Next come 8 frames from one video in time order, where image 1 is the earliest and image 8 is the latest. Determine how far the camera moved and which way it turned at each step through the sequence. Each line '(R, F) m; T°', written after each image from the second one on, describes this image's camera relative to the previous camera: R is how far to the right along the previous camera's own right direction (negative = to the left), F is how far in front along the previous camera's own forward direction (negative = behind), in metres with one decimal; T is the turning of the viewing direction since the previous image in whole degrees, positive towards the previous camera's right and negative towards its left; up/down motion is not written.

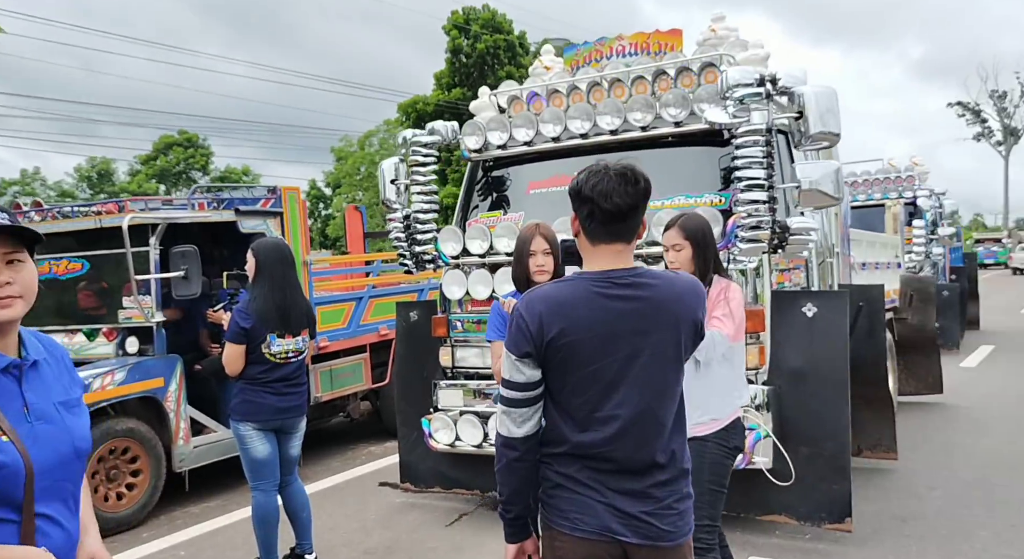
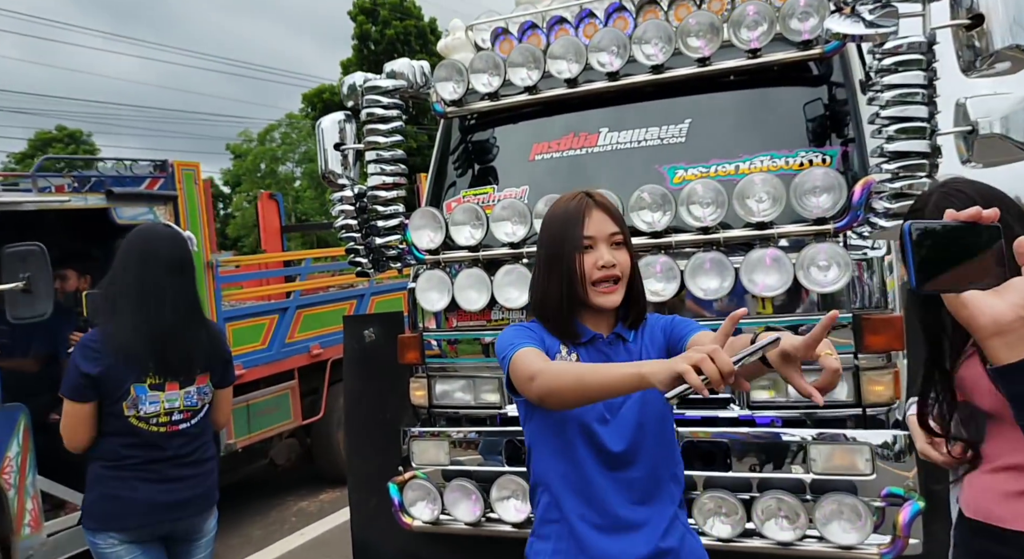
(-0.4, +1.3) m; +7°
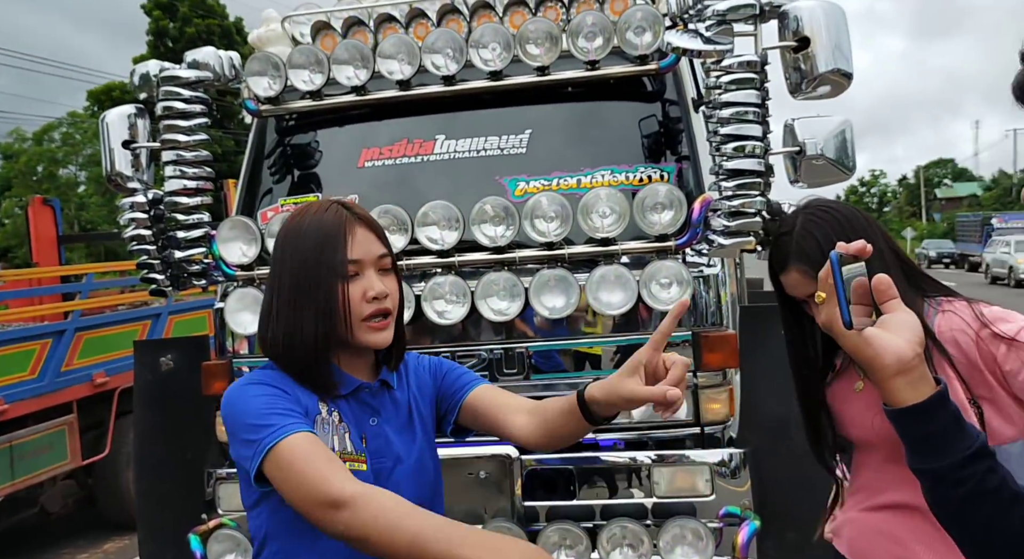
(0.0, +0.2) m; +15°
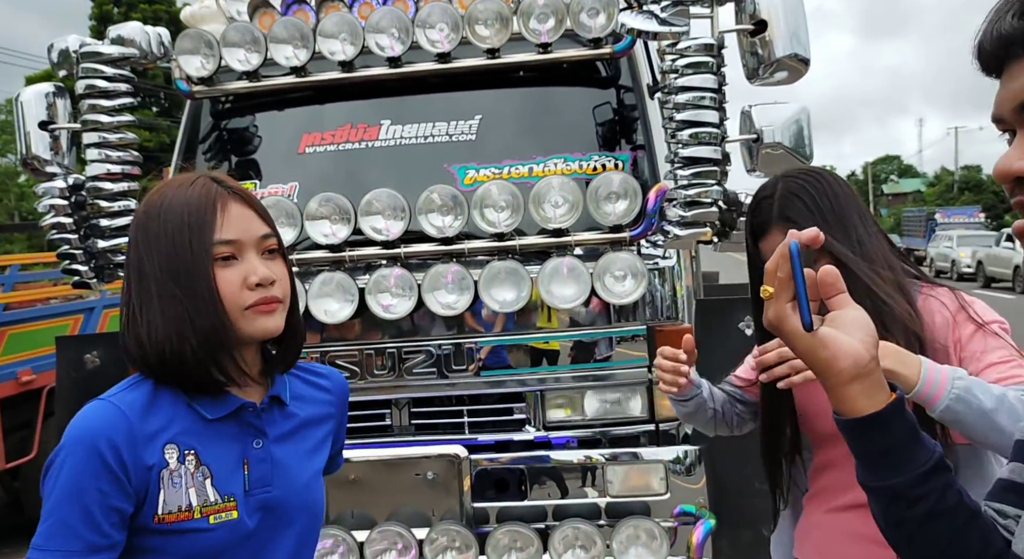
(0.0, +0.1) m; +3°
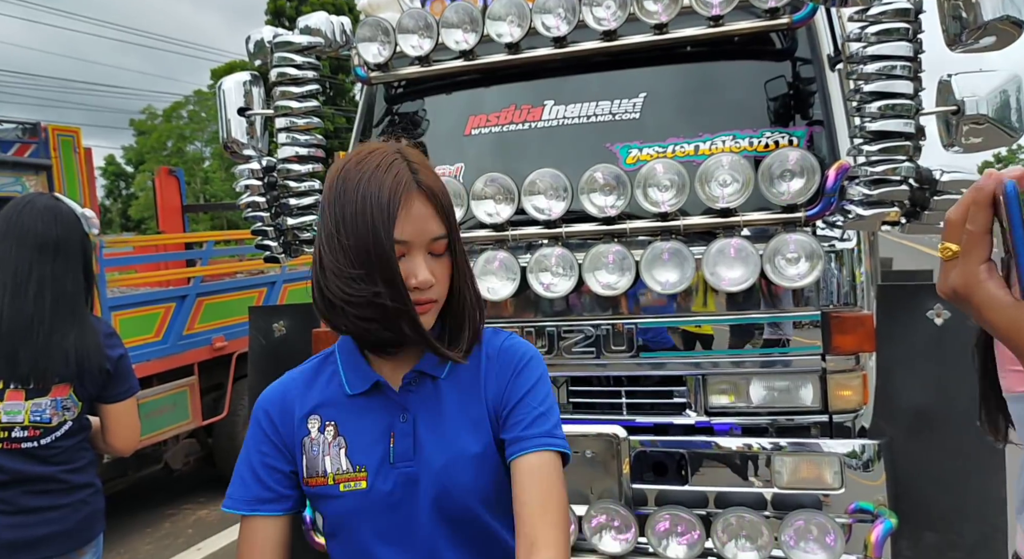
(-0.1, 0.0) m; -11°
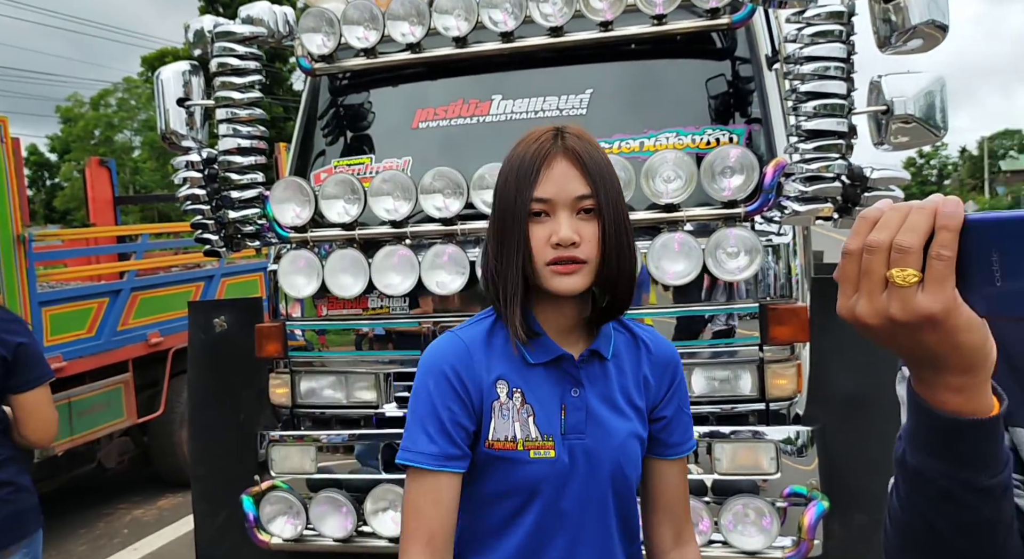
(0.0, 0.0) m; +5°
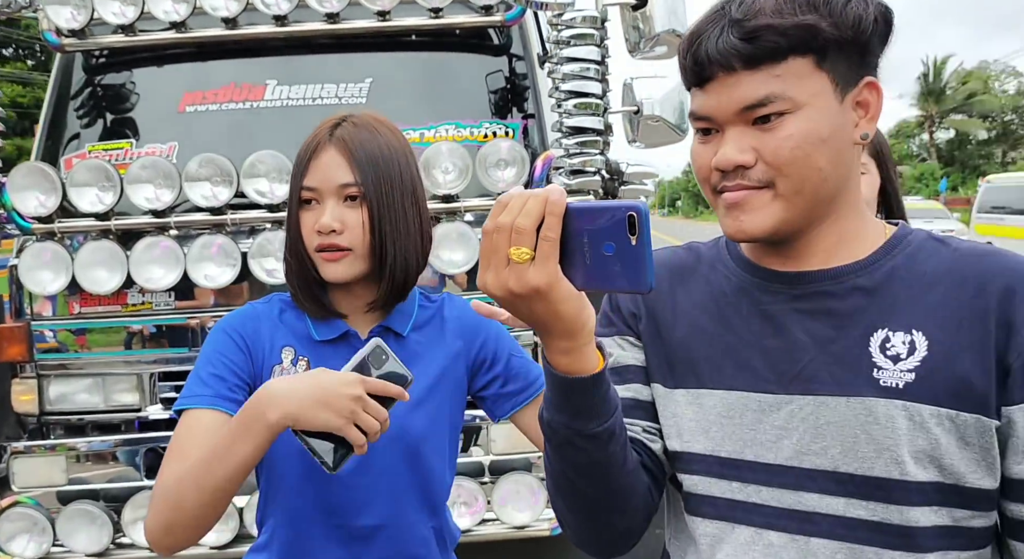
(+0.2, 0.0) m; +14°
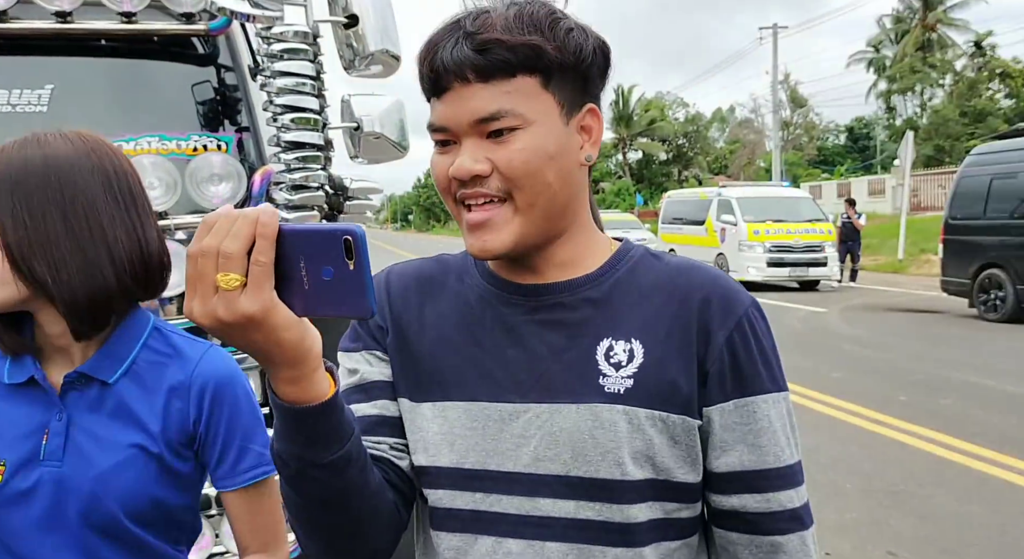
(0.0, +0.1) m; +22°
